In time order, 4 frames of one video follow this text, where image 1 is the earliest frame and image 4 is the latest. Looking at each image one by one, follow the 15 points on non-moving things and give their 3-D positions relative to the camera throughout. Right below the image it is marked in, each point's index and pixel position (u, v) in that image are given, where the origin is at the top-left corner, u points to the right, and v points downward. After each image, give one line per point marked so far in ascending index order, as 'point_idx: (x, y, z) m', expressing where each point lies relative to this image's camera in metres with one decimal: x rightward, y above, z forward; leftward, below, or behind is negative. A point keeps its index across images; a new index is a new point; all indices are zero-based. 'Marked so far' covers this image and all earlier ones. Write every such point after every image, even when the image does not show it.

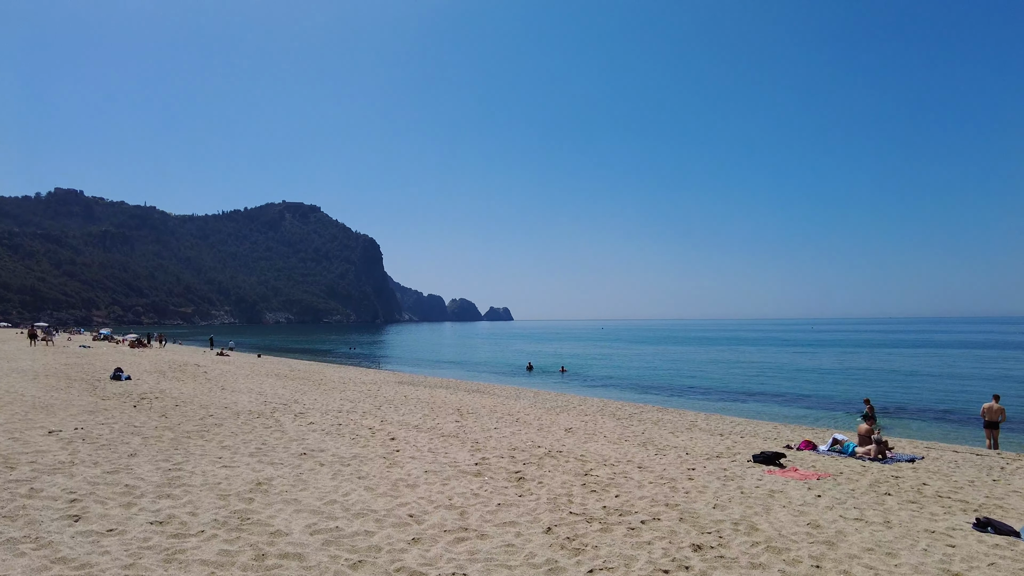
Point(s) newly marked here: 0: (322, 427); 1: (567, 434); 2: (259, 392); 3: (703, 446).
0: (-3.3, -2.5, +11.9) m
1: (+1.0, -2.8, +13.0) m
2: (-7.3, -3.0, +19.6) m
3: (+3.7, -3.1, +13.1) m
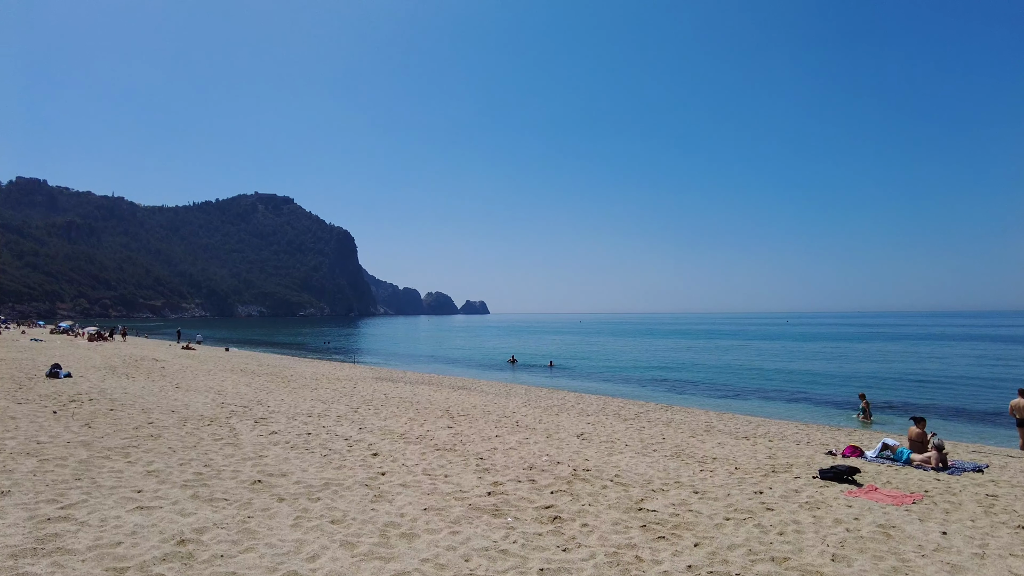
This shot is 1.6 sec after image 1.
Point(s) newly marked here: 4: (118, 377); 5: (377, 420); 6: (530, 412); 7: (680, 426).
0: (-3.2, -2.2, +9.7) m
1: (+1.1, -2.5, +10.9) m
2: (-7.5, -2.6, +17.2) m
3: (+3.8, -2.8, +11.1) m
4: (-11.5, -2.6, +19.8) m
5: (-2.5, -2.5, +12.4) m
6: (+0.5, -3.1, +16.9) m
7: (+4.0, -3.4, +16.3) m
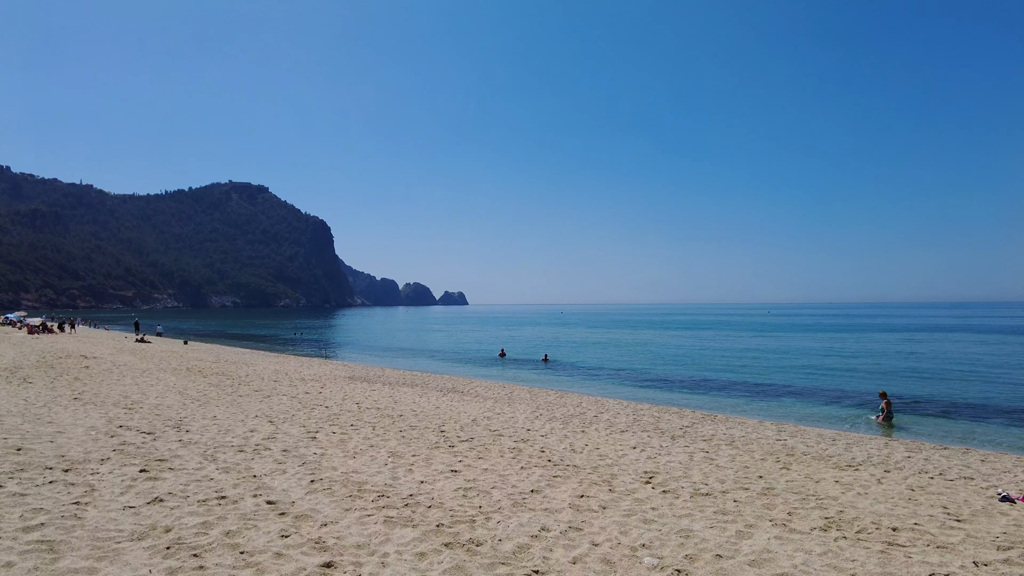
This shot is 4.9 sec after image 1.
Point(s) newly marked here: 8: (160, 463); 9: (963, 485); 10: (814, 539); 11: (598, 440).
0: (-2.7, -1.8, +5.4) m
1: (+1.6, -2.2, +6.8) m
2: (-7.2, -2.2, +12.7) m
3: (+4.3, -2.4, +7.0) m
4: (-11.3, -2.1, +15.2) m
5: (-2.0, -2.1, +8.2) m
6: (+0.7, -2.7, +12.7) m
7: (+4.3, -2.9, +12.2) m
8: (-3.9, -1.9, +7.5) m
9: (+6.5, -2.8, +9.8) m
10: (+2.7, -2.2, +6.0) m
11: (+1.6, -2.7, +12.3) m
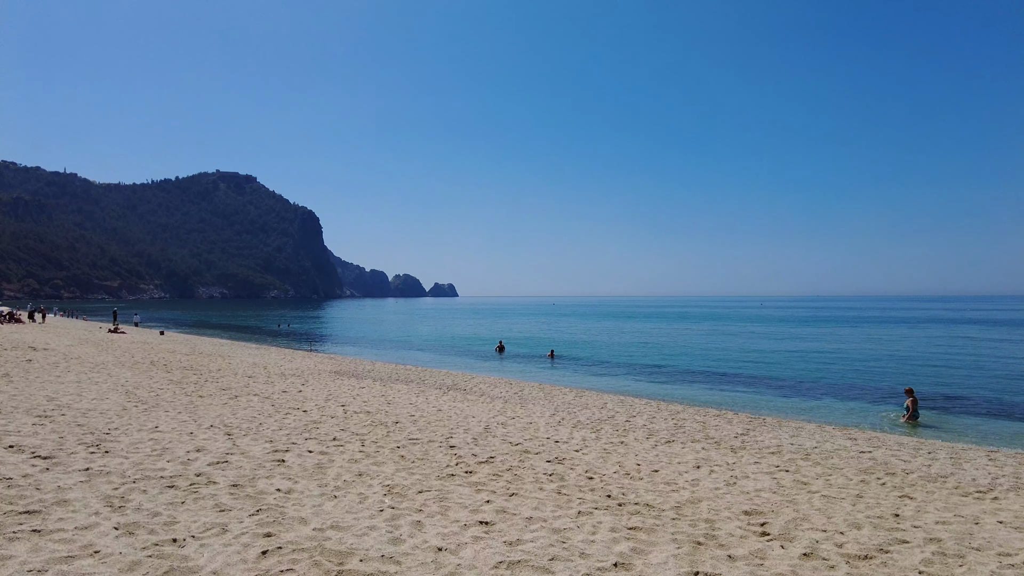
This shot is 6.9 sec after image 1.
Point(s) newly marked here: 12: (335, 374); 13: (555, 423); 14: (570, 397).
0: (-2.2, -1.5, +2.7) m
1: (+2.1, -1.9, +4.1) m
2: (-6.8, -1.8, +10.0) m
3: (+4.7, -2.1, +4.4) m
4: (-11.0, -1.7, +12.4) m
5: (-1.6, -1.8, +5.5) m
6: (+1.1, -2.3, +10.0) m
7: (+4.7, -2.6, +9.6) m
8: (-3.4, -1.6, +4.8) m
9: (+6.9, -2.5, +7.2) m
10: (+3.2, -1.9, +3.4) m
11: (+2.0, -2.4, +9.6) m
12: (-5.2, -2.5, +19.6) m
13: (+0.8, -2.5, +12.7) m
14: (+1.4, -2.7, +16.8) m
